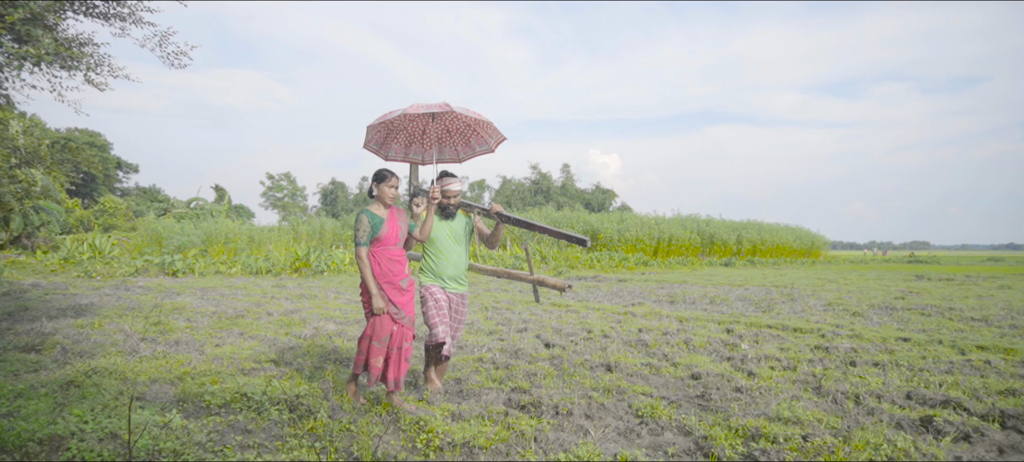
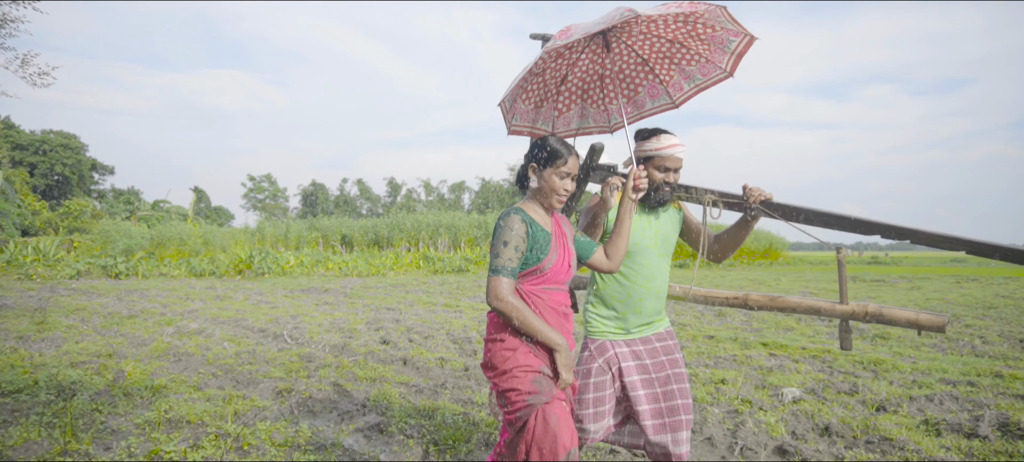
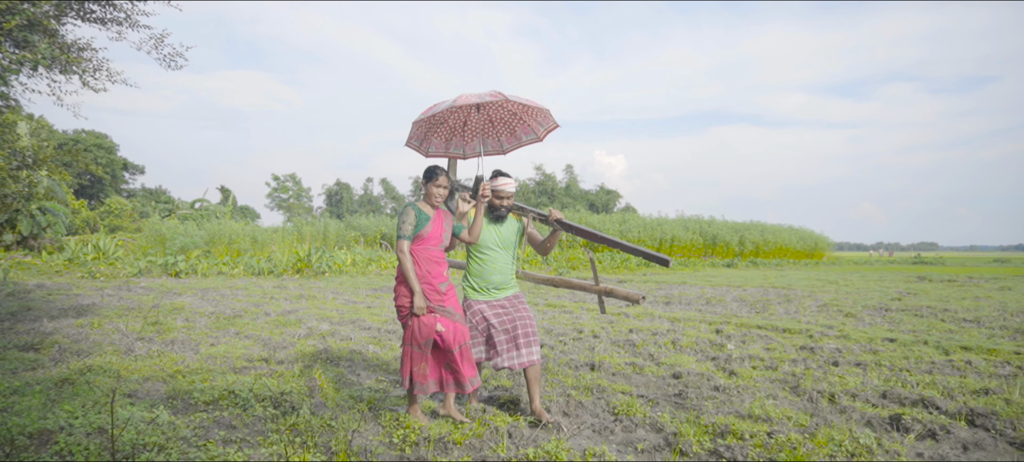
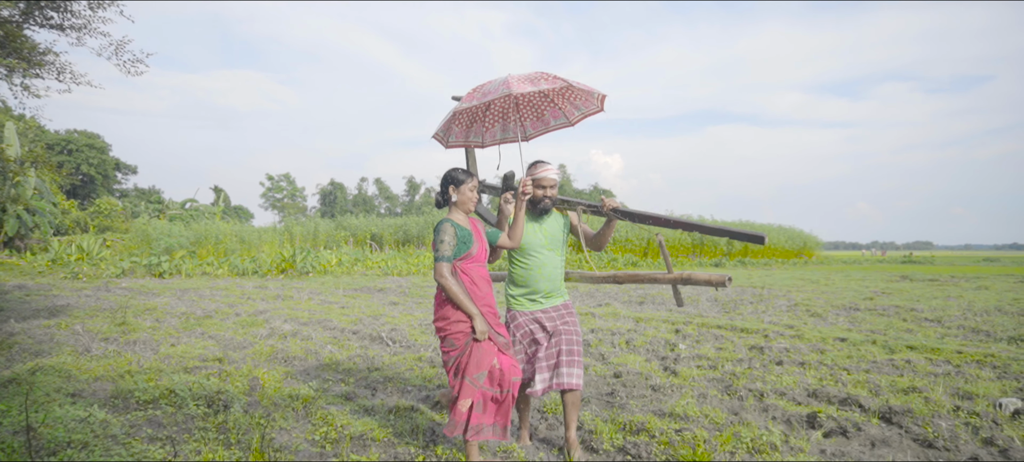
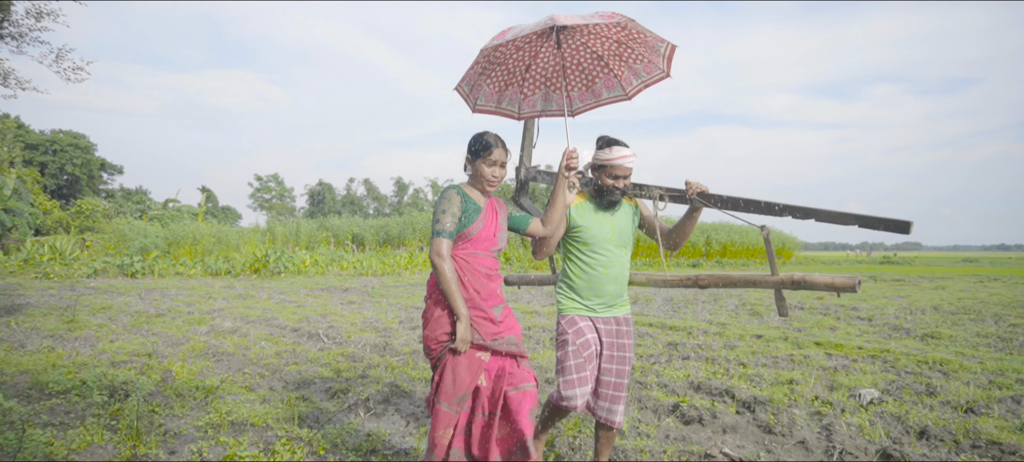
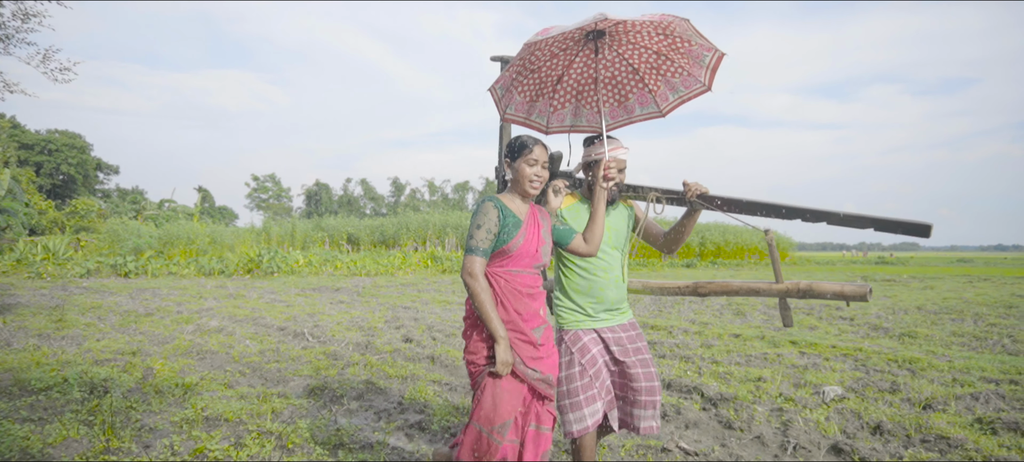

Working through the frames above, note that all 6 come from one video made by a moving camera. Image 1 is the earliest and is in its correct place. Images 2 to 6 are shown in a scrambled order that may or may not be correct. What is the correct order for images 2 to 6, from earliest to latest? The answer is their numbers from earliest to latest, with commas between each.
3, 4, 5, 6, 2
